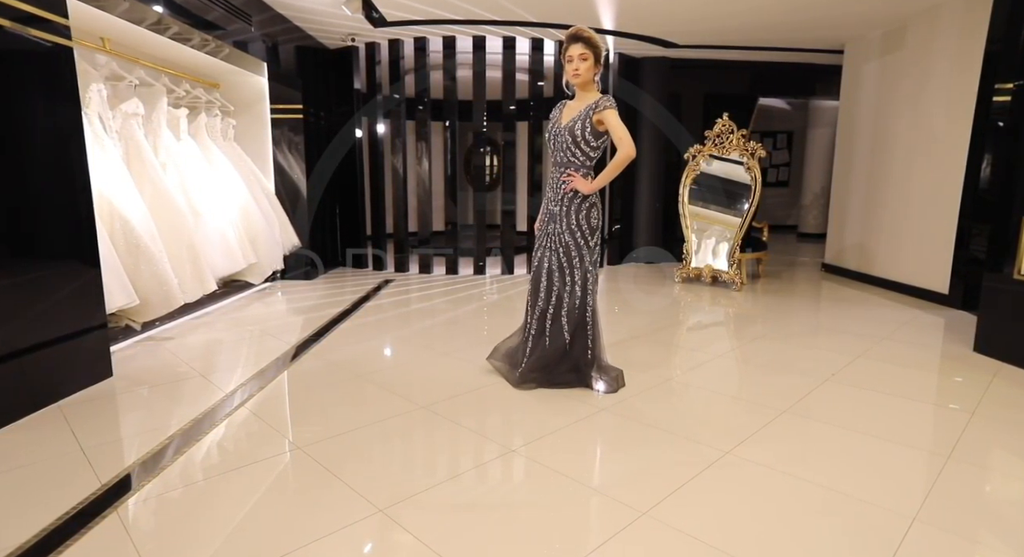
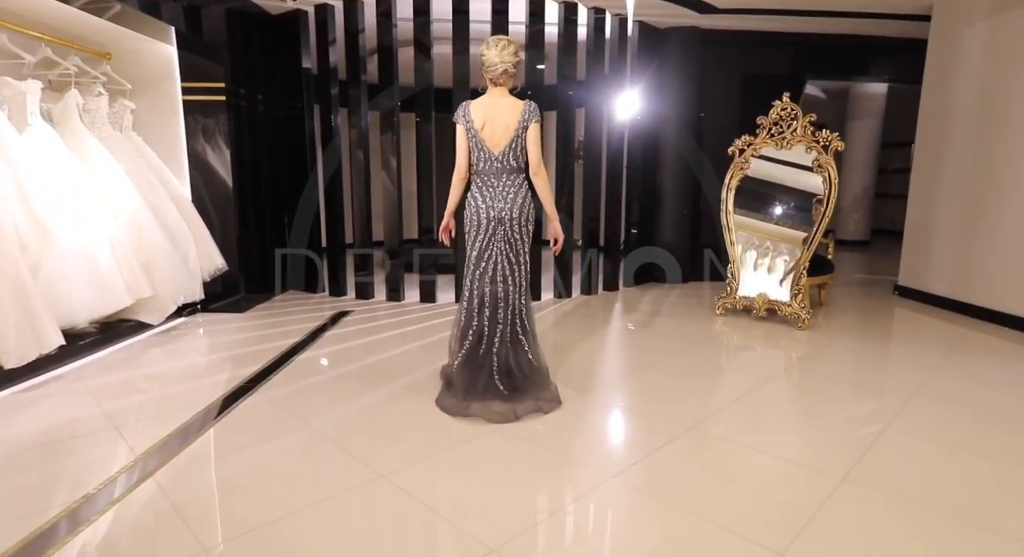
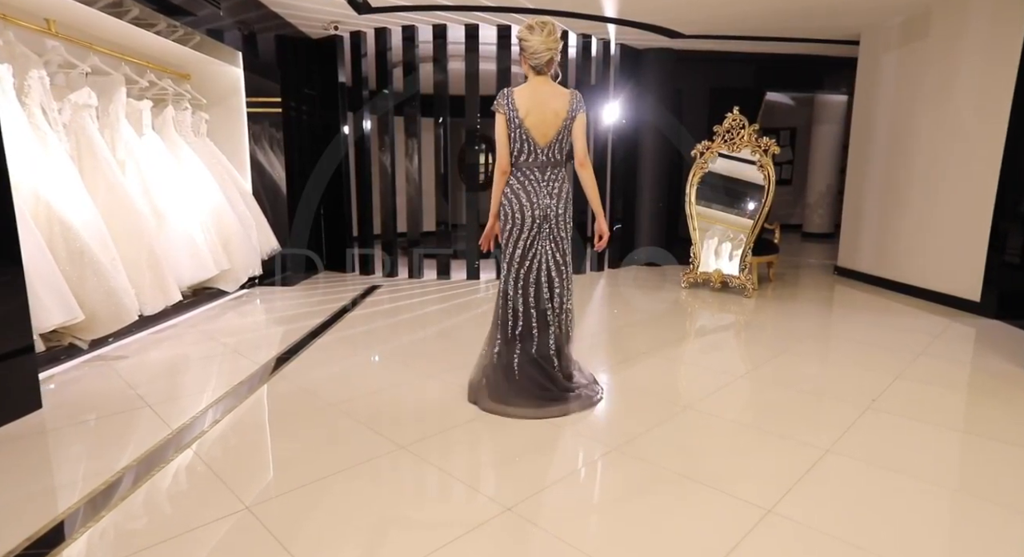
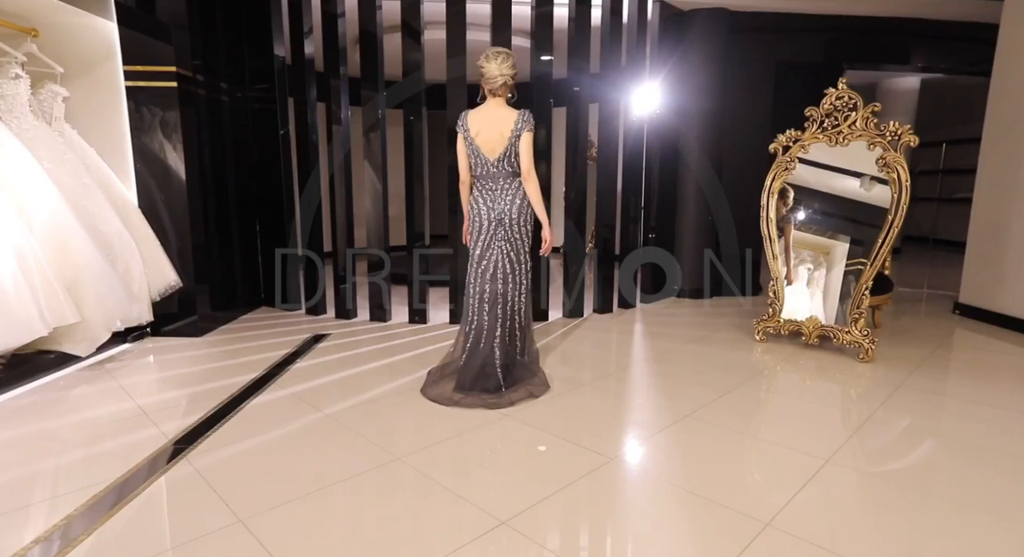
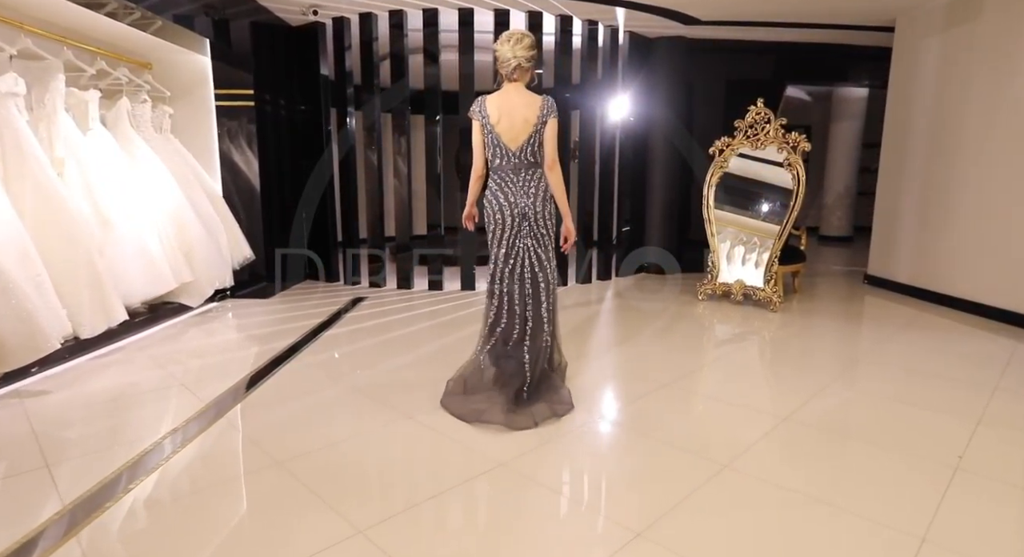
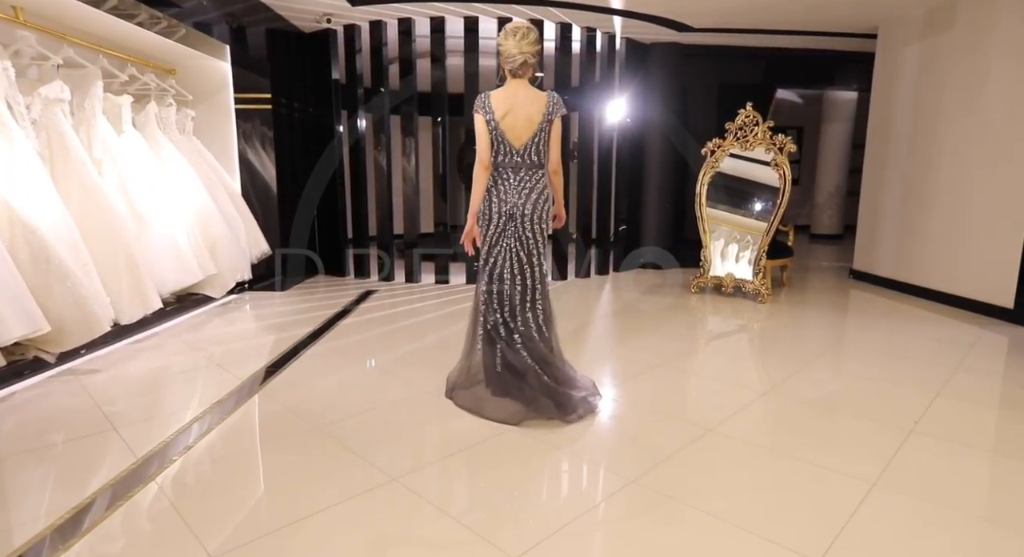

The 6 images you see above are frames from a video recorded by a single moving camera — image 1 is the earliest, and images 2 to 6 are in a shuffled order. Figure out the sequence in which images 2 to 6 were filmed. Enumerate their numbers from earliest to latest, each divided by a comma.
3, 6, 5, 2, 4
